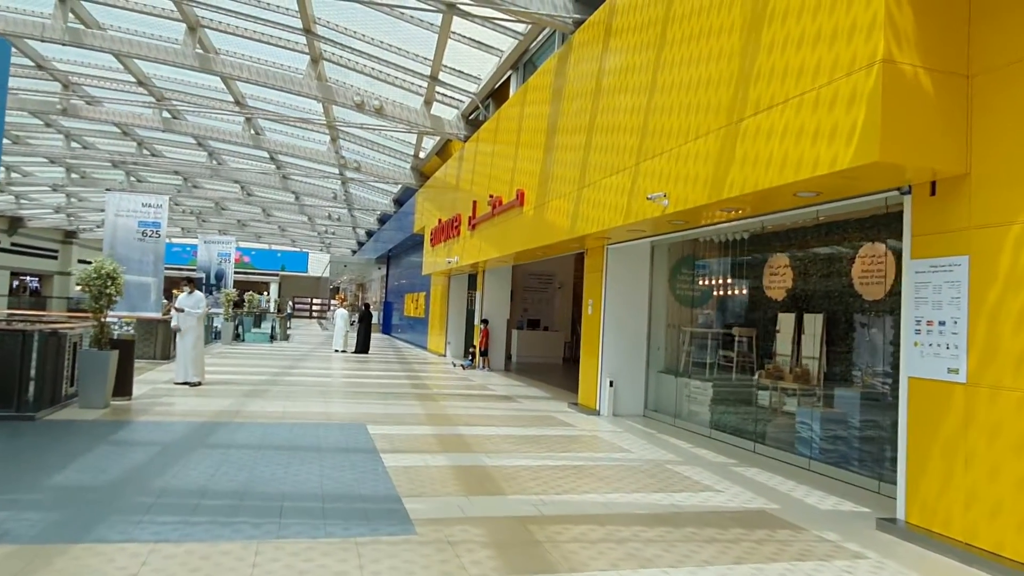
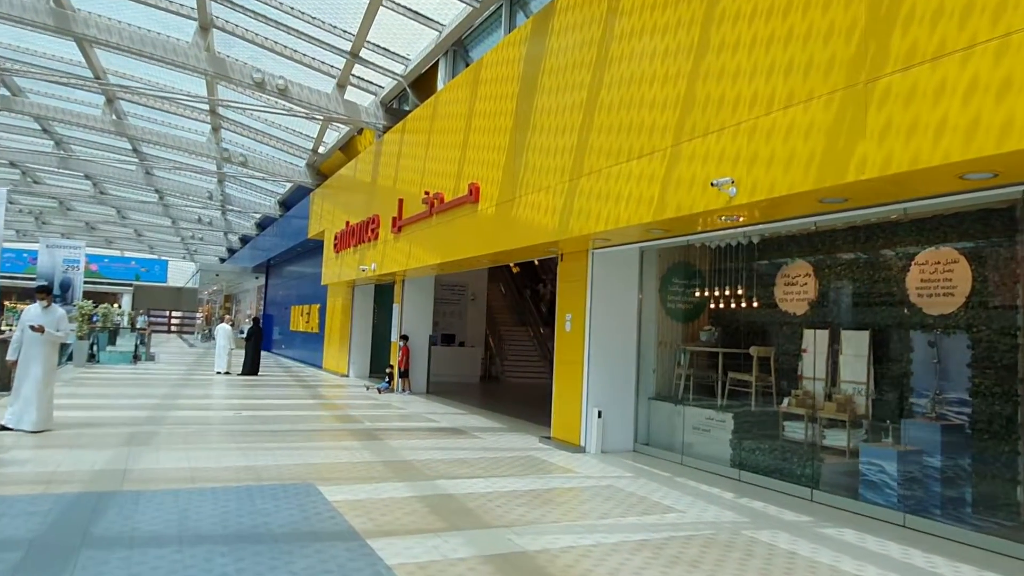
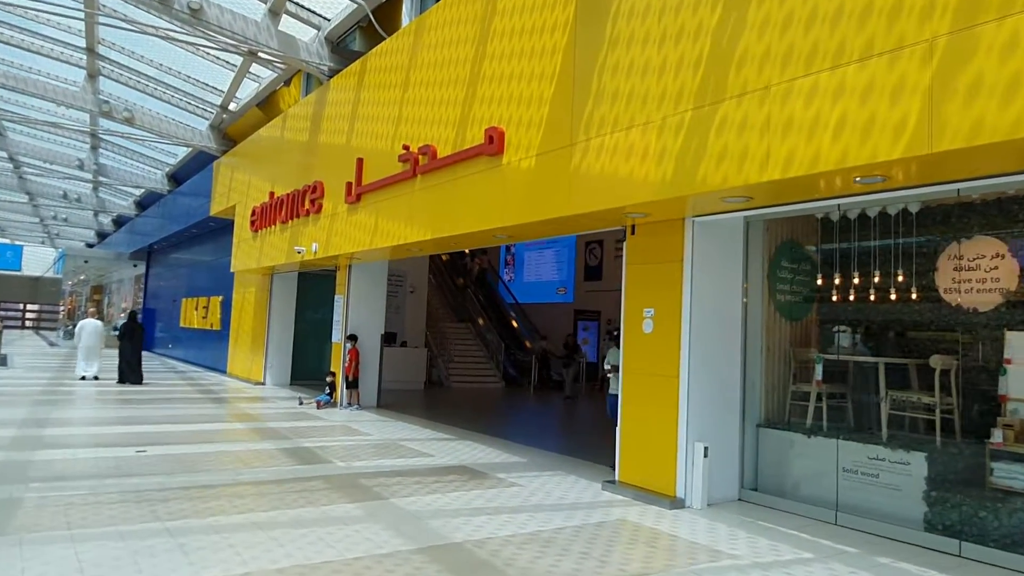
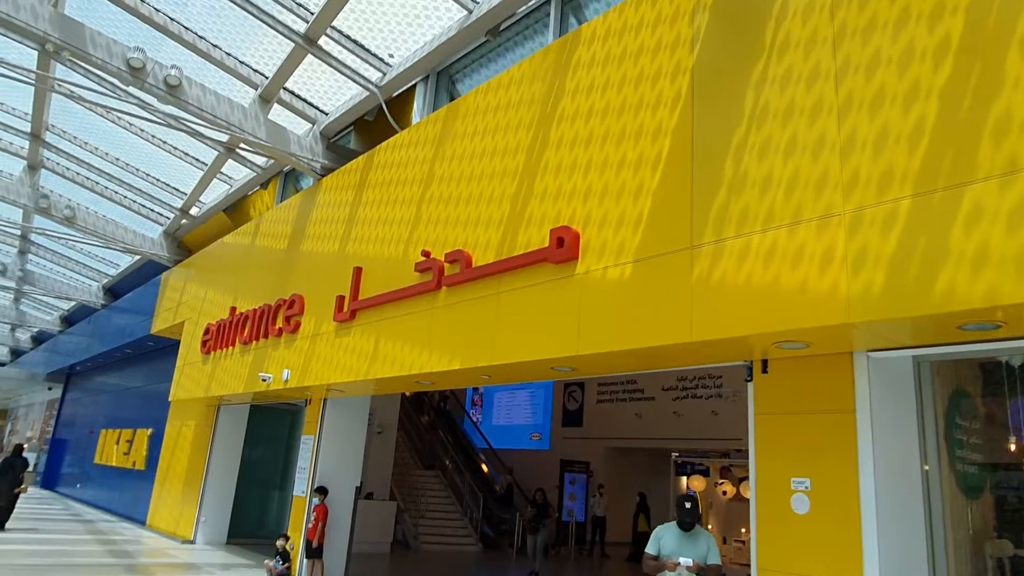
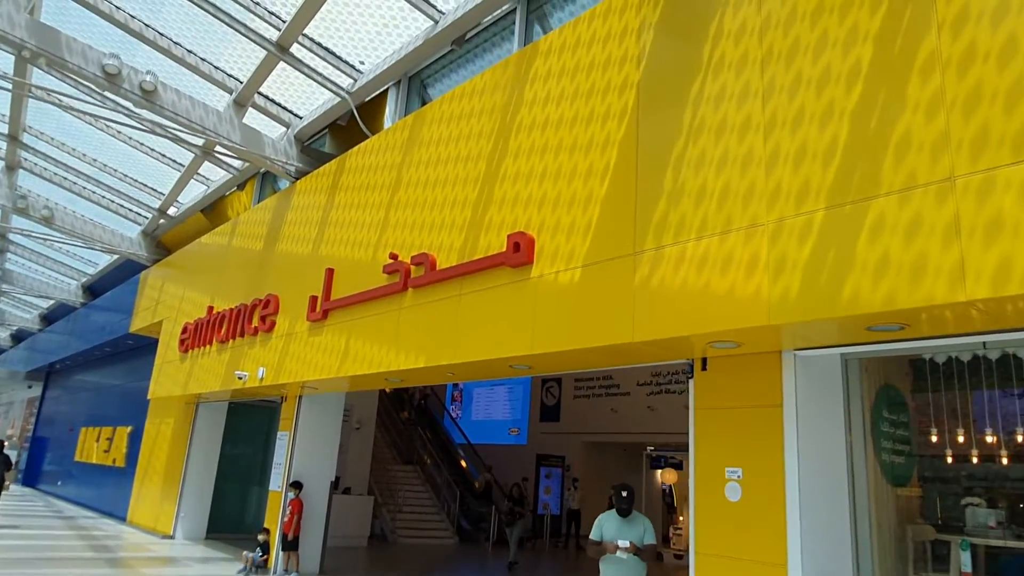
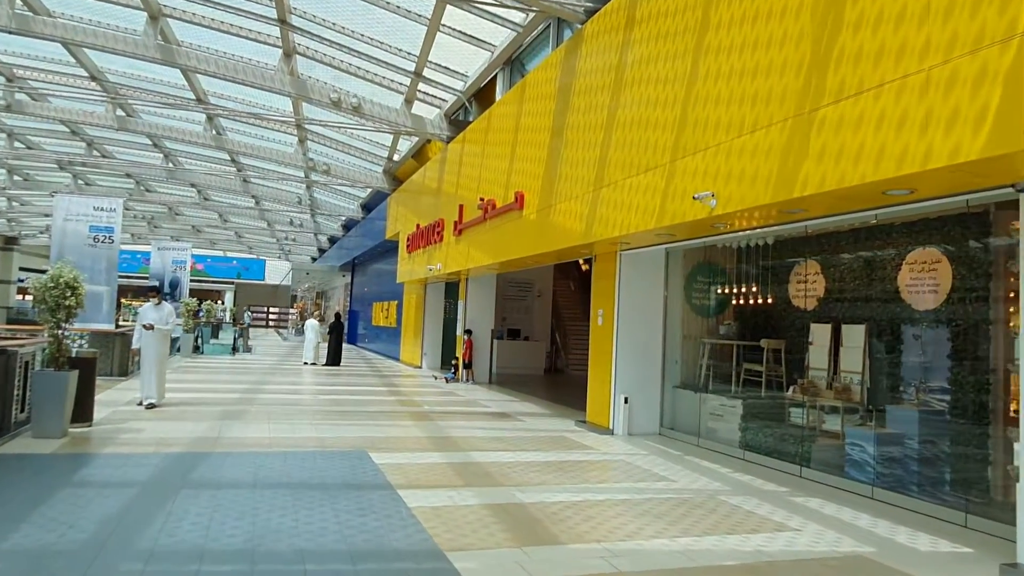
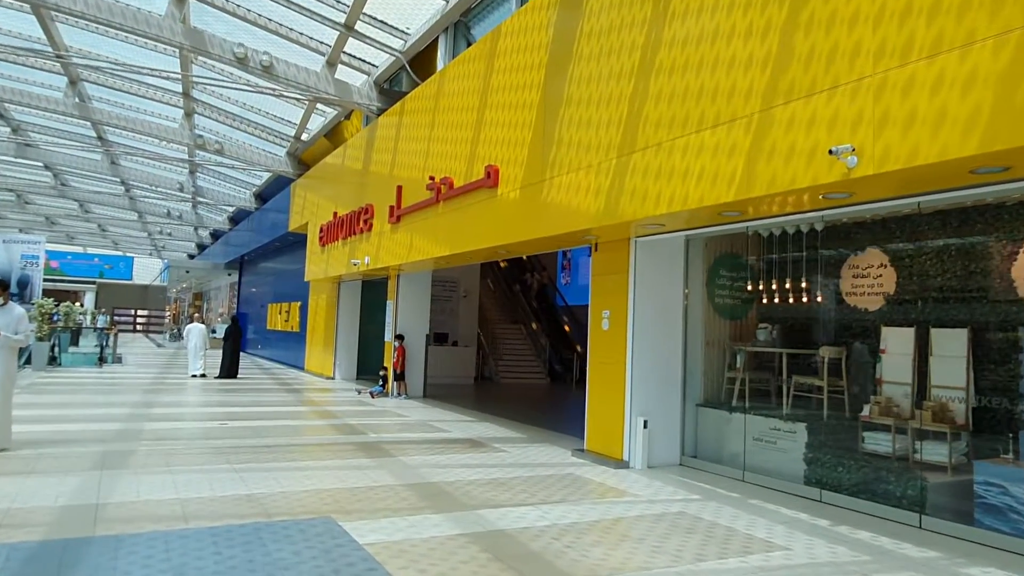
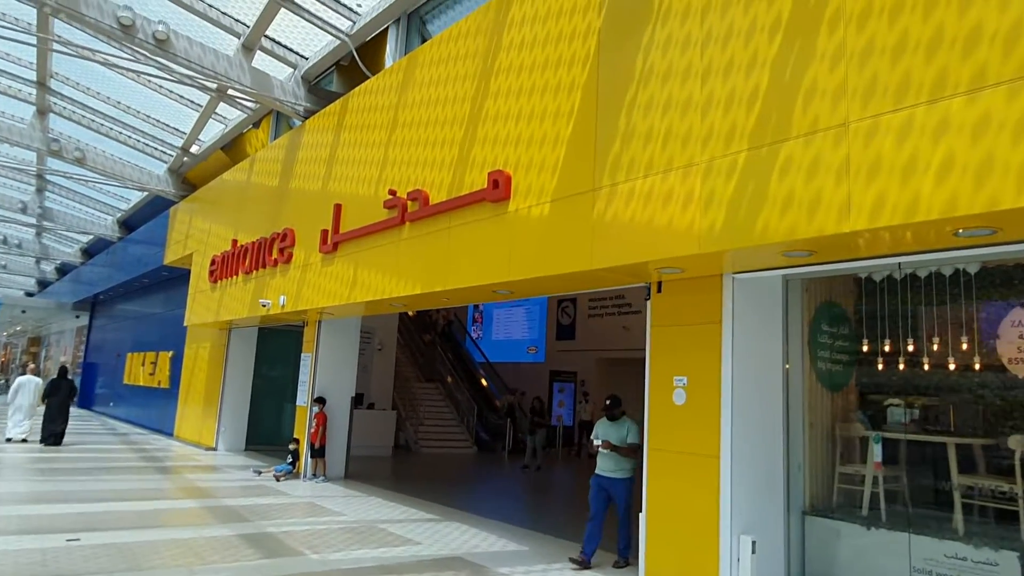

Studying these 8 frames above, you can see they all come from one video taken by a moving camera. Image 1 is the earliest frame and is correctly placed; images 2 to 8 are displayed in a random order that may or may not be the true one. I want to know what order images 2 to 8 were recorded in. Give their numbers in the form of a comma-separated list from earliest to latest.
6, 2, 7, 3, 8, 5, 4
